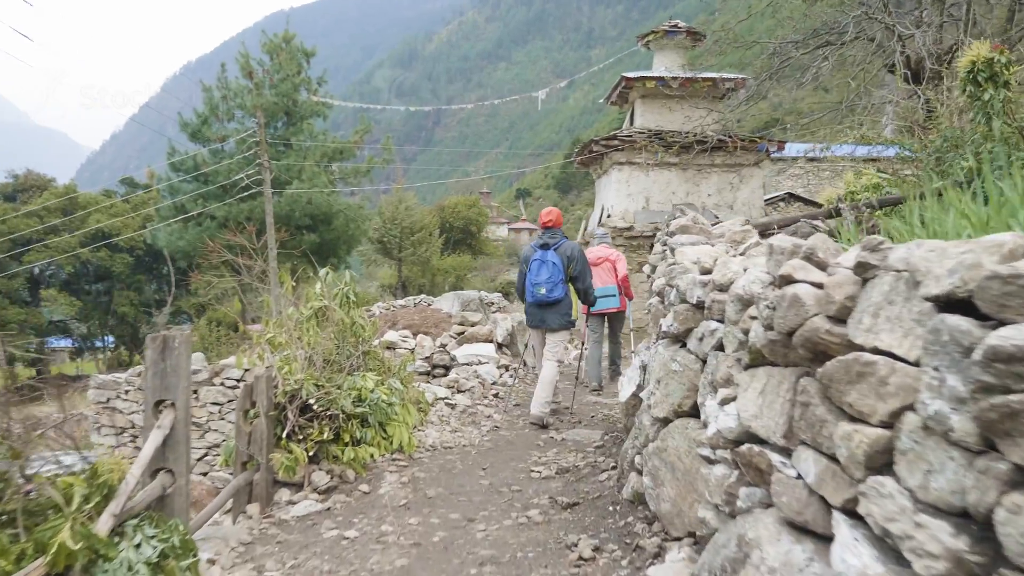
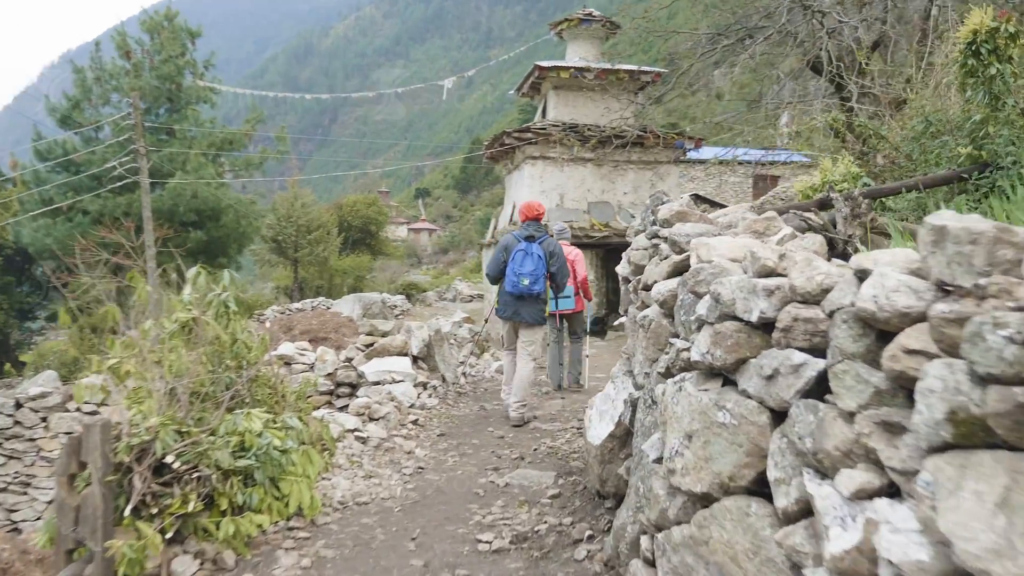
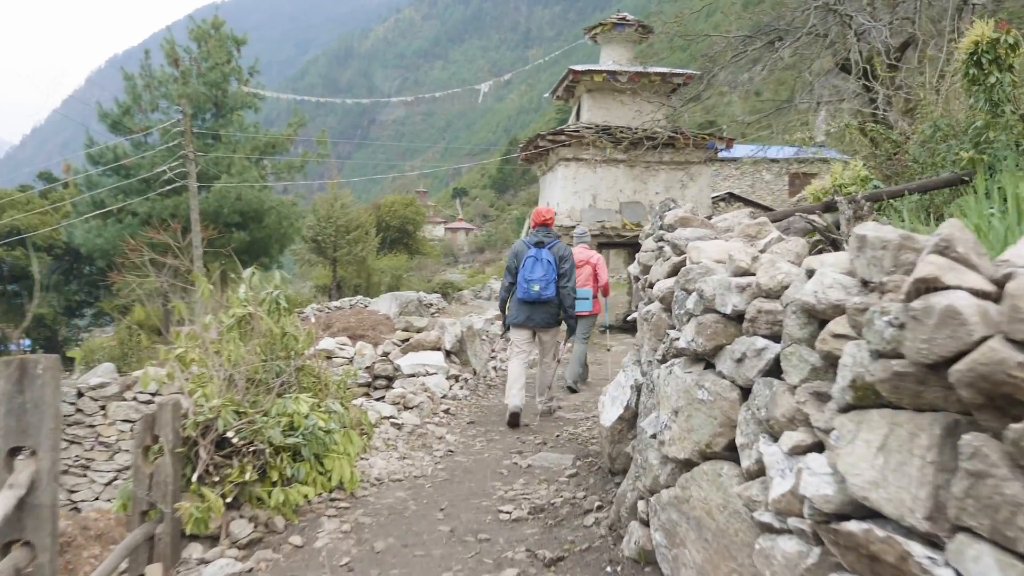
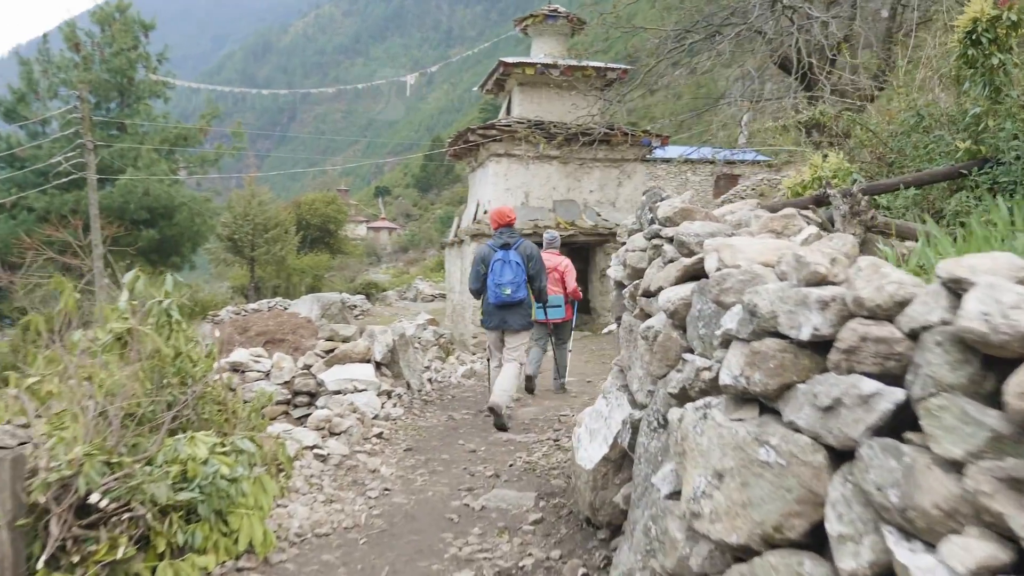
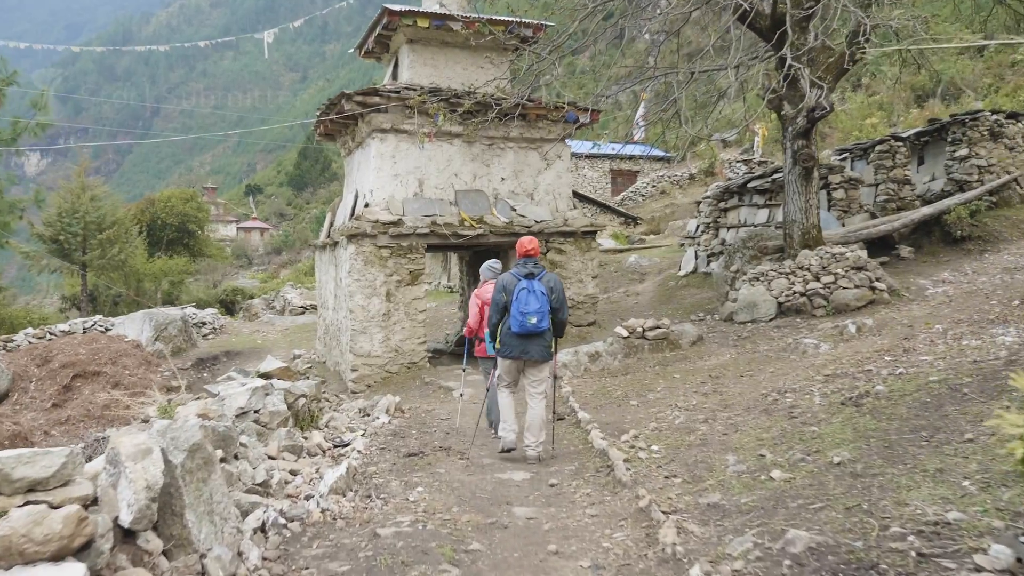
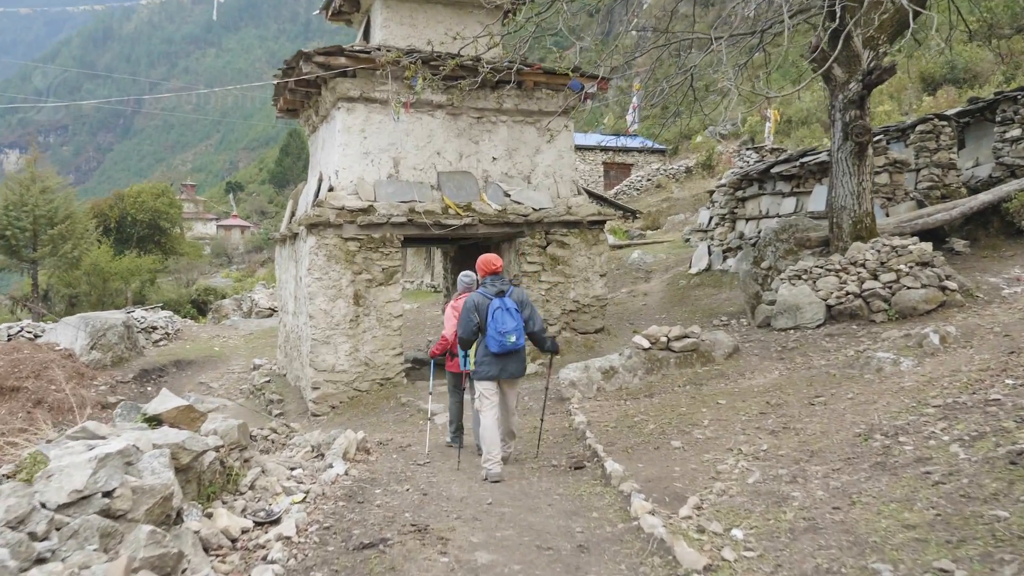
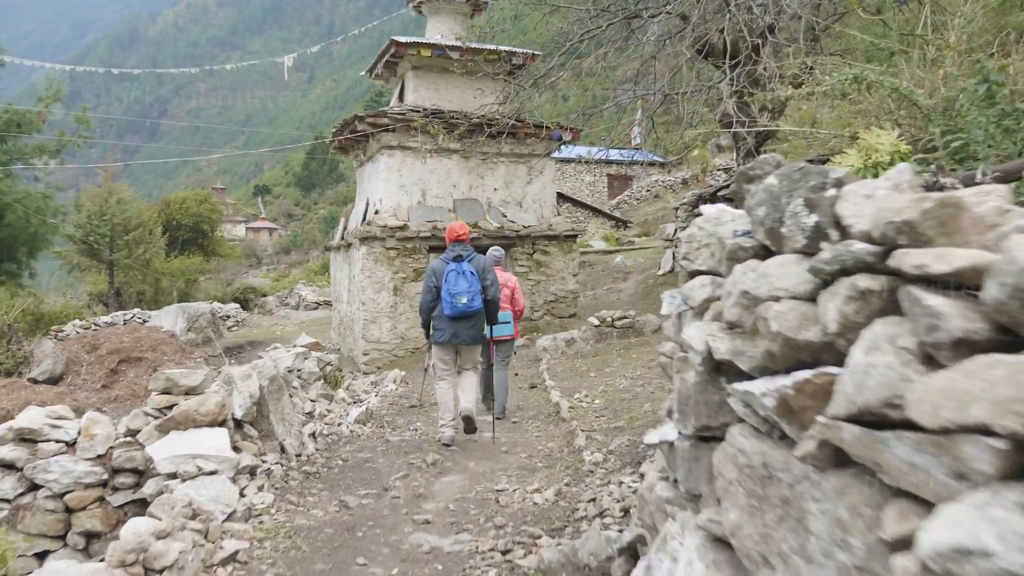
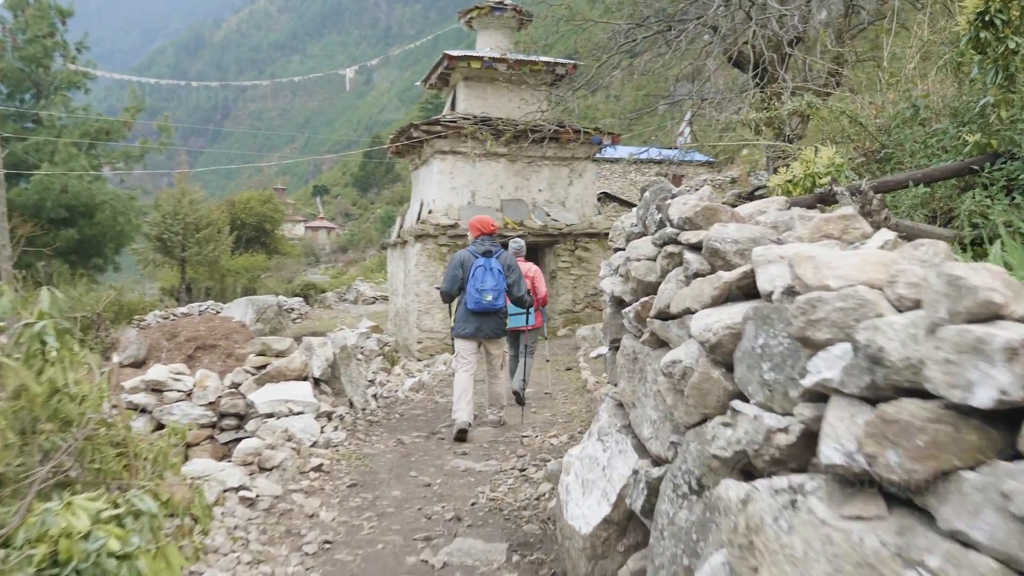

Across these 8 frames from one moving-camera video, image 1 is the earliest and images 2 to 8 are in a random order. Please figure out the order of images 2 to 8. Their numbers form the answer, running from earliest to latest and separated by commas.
3, 2, 4, 8, 7, 5, 6
